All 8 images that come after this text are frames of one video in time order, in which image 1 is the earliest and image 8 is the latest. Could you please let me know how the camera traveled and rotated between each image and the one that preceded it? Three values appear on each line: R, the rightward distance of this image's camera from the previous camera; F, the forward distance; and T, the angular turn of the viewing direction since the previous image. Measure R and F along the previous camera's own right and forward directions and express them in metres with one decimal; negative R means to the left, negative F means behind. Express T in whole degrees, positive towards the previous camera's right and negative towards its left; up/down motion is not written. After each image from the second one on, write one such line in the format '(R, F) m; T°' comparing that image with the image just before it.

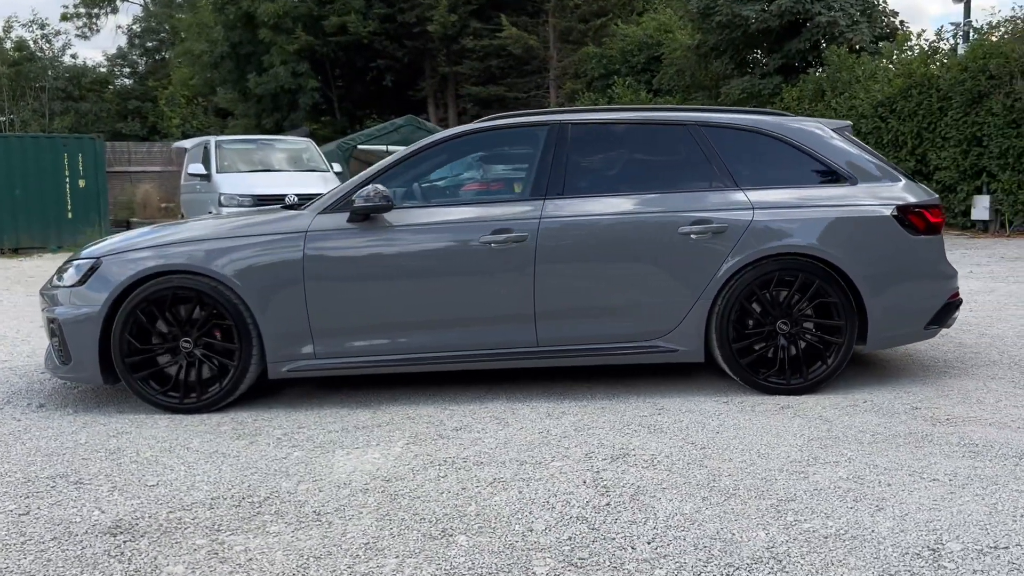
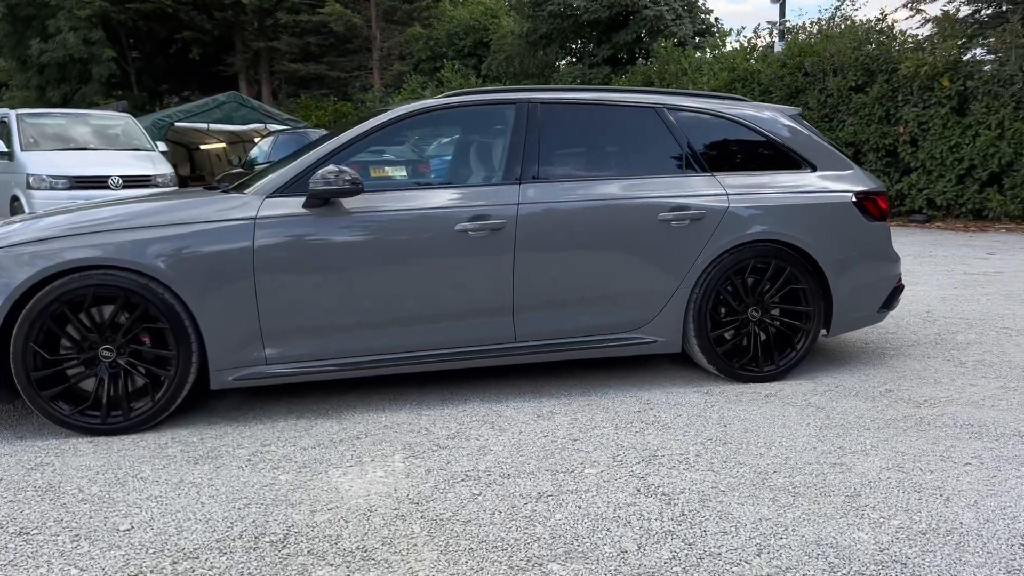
(-0.9, +0.5) m; +13°
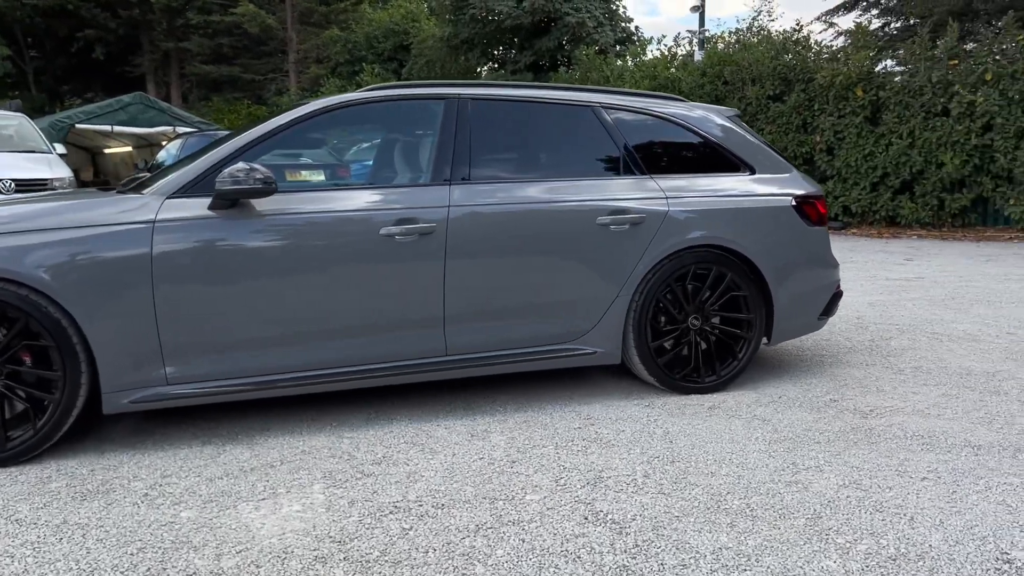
(0.0, +0.3) m; +5°
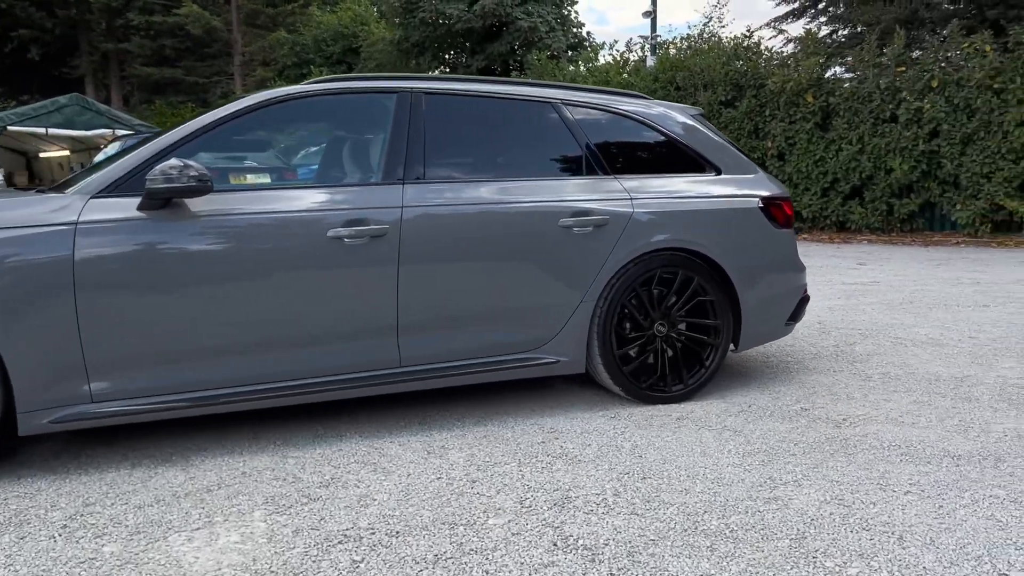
(0.0, +0.2) m; +3°
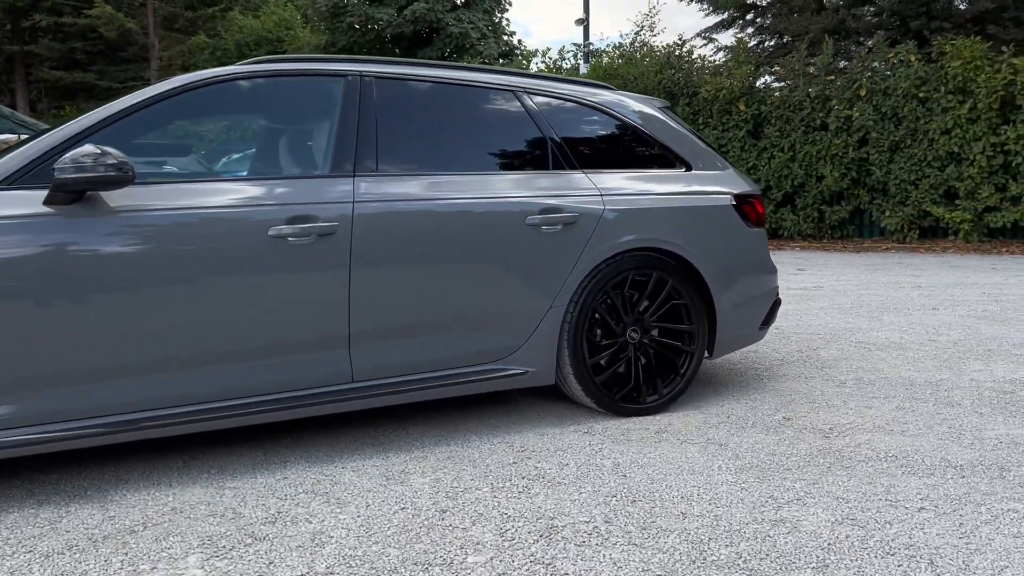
(-0.2, +0.4) m; +5°
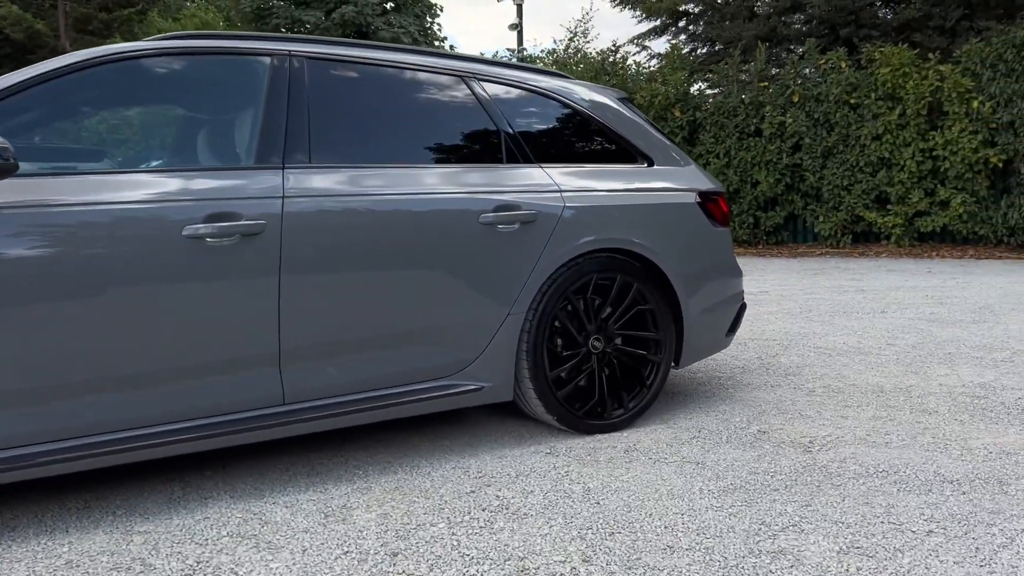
(-0.1, +0.4) m; +5°
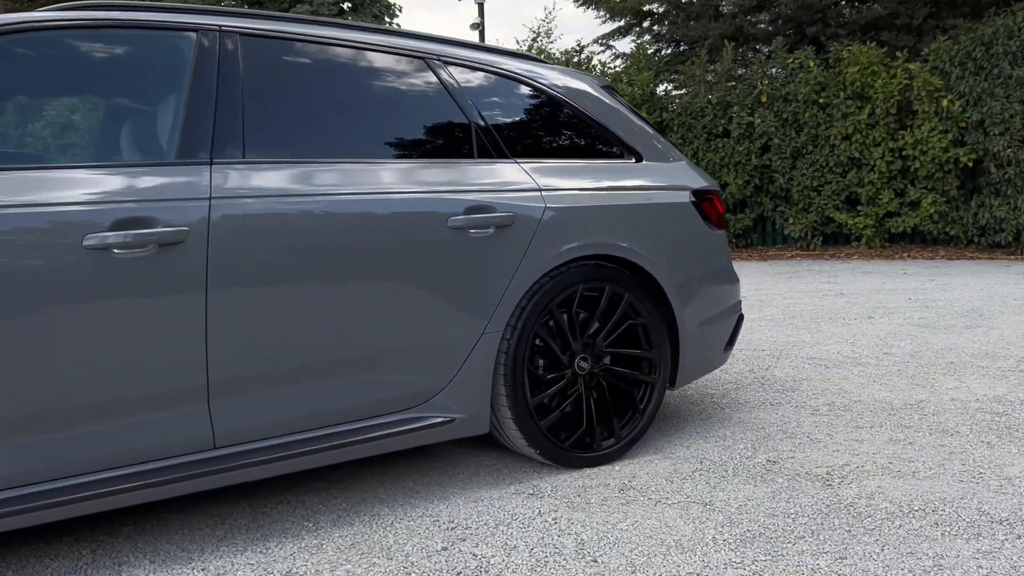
(0.0, +0.5) m; +2°
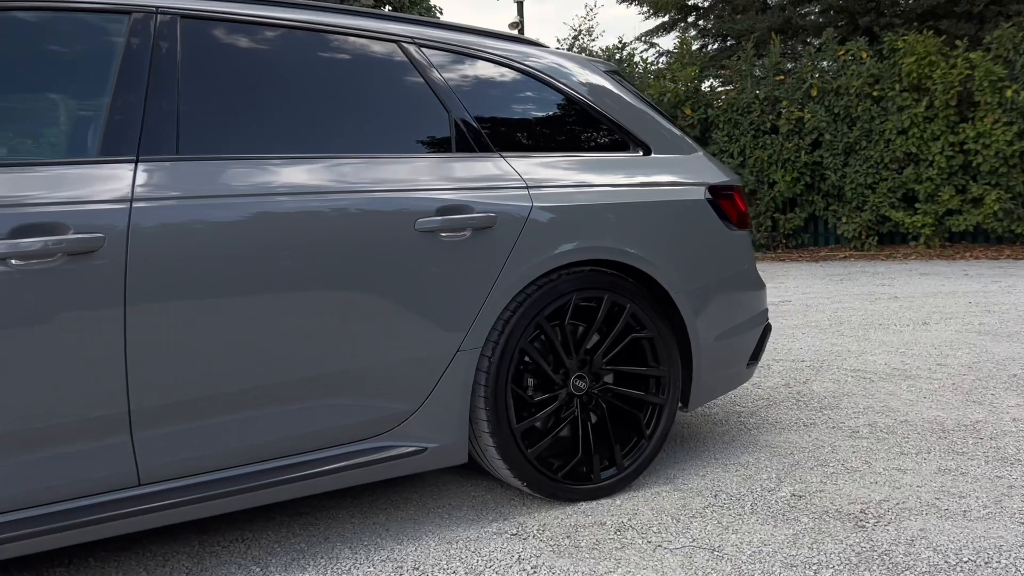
(+0.2, +0.4) m; -4°
